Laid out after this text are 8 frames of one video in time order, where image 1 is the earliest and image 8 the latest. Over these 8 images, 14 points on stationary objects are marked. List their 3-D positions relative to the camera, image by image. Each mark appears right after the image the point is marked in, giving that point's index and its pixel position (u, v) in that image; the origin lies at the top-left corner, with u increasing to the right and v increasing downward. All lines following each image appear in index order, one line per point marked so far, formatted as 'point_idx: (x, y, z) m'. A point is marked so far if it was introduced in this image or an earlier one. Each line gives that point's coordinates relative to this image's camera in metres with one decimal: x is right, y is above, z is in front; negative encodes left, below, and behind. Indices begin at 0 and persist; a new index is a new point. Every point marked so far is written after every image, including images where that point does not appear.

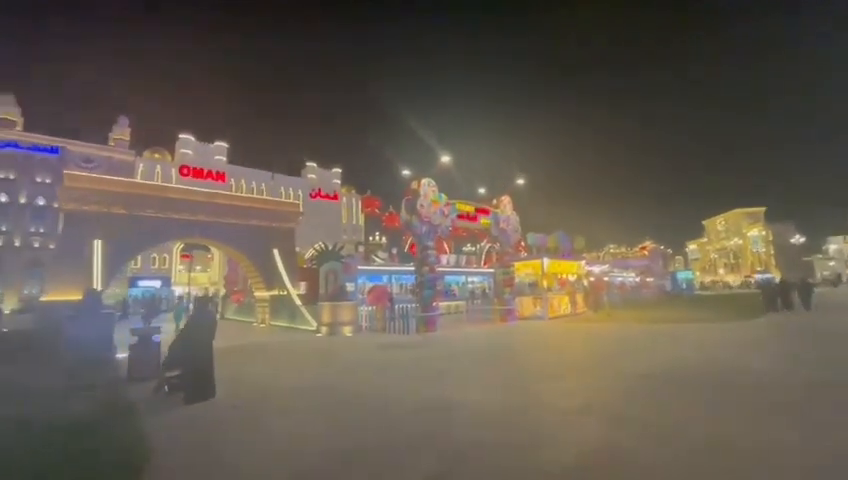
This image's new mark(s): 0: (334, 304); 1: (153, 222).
0: (-3.3, -2.4, +16.6) m
1: (-11.6, +0.8, +19.1) m
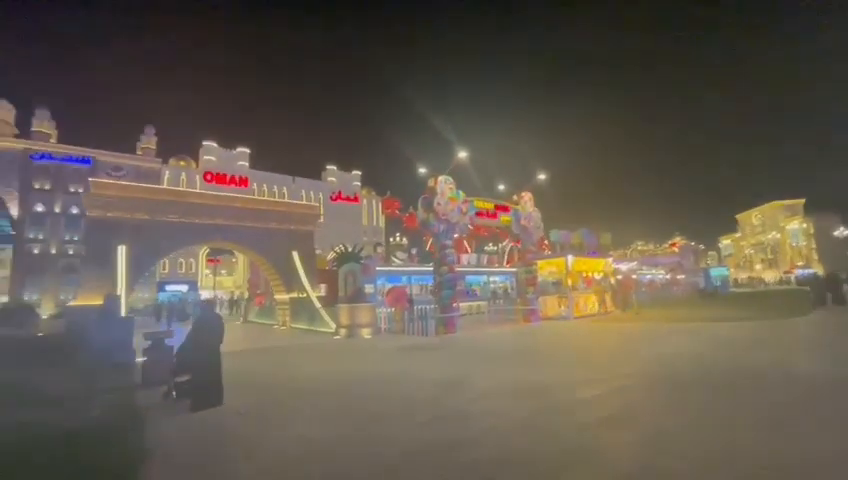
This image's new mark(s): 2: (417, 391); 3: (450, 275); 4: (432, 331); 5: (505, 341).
0: (-2.6, -2.4, +16.4) m
1: (-10.8, +0.6, +19.4) m
2: (-0.1, -3.4, +10.5) m
3: (+0.8, -1.2, +15.2) m
4: (+0.3, -3.1, +15.0) m
5: (+2.8, -3.4, +15.3) m
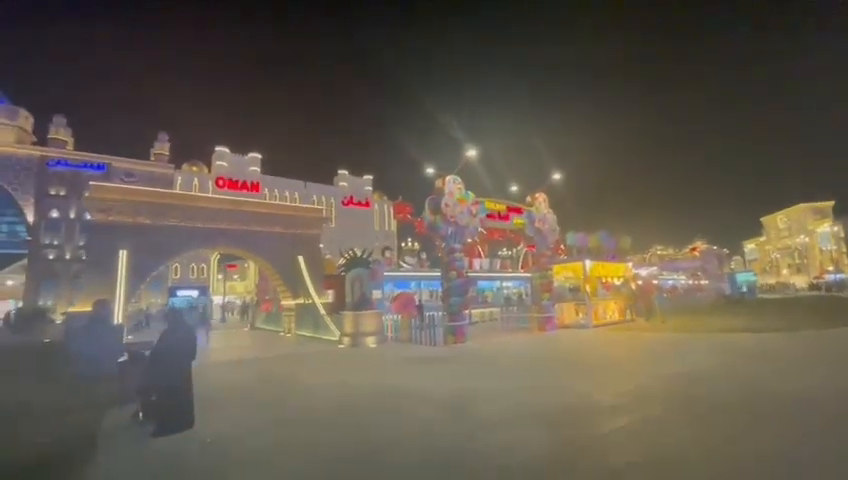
0: (-2.3, -2.5, +15.6) m
1: (-10.4, +0.4, +18.9) m
2: (0.0, -3.5, +9.6) m
3: (+1.0, -1.3, +14.3) m
4: (+0.5, -3.2, +14.1) m
5: (+3.0, -3.5, +14.3) m
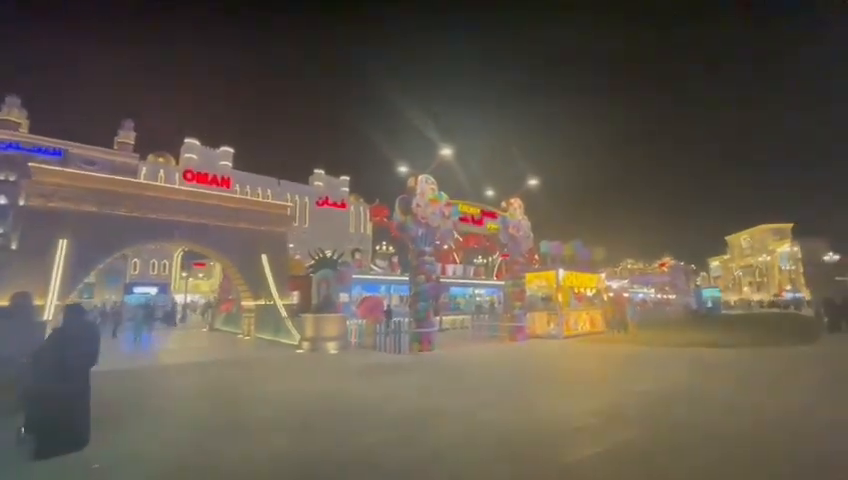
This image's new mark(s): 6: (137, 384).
0: (-3.4, -2.5, +14.7) m
1: (-11.5, +0.7, +17.6) m
2: (-0.9, -3.4, +8.9) m
3: (+0.1, -1.4, +13.6) m
4: (-0.6, -3.2, +13.3) m
5: (+1.9, -3.7, +13.6) m
6: (-8.7, -4.4, +13.8) m
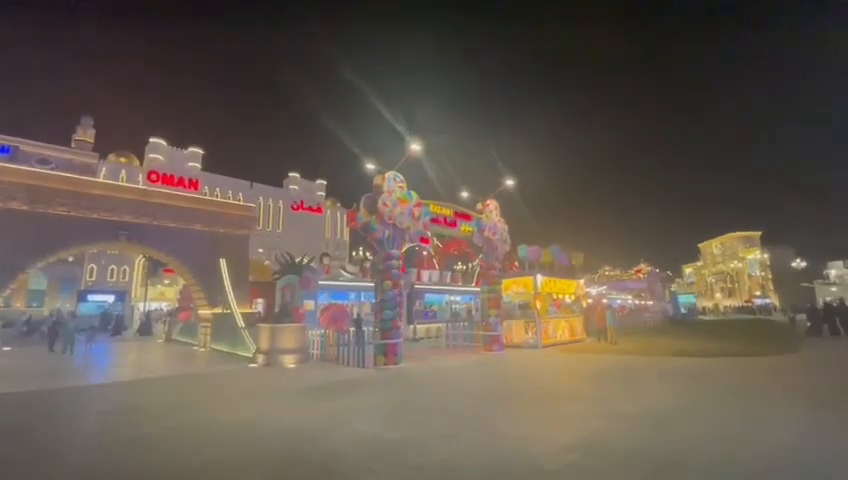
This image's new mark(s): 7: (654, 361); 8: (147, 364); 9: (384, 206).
0: (-4.4, -2.5, +13.3) m
1: (-12.6, +0.6, +15.9) m
2: (-1.5, -3.4, +7.6) m
3: (-0.8, -1.4, +12.5) m
4: (-1.4, -3.3, +12.1) m
5: (+1.0, -3.7, +12.5) m
6: (-9.6, -4.4, +12.2) m
7: (+7.4, -3.9, +14.6) m
8: (-11.6, -5.2, +18.9) m
9: (-1.1, +0.9, +12.4) m
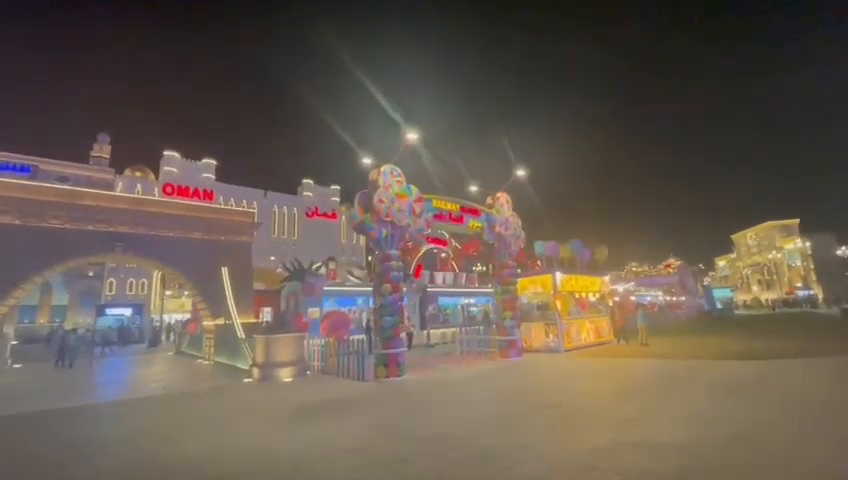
0: (-4.2, -2.7, +12.4) m
1: (-12.4, +0.2, +15.4) m
2: (-1.6, -3.4, +6.5) m
3: (-0.7, -1.4, +11.4) m
4: (-1.3, -3.3, +11.0) m
5: (+1.2, -3.7, +11.3) m
6: (-9.4, -4.7, +11.5) m
7: (+7.7, -3.6, +13.1) m
8: (-11.0, -5.6, +18.3) m
9: (-1.1, +0.9, +11.4) m
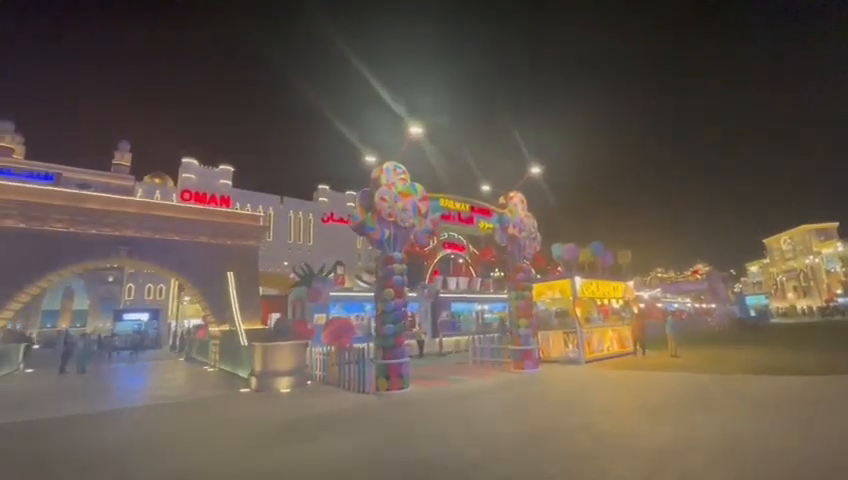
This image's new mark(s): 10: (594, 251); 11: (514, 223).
0: (-4.0, -2.7, +11.8) m
1: (-12.1, 0.0, +15.2) m
2: (-1.7, -3.4, +5.8) m
3: (-0.6, -1.5, +10.6) m
4: (-1.2, -3.3, +10.2) m
5: (+1.3, -3.7, +10.4) m
6: (-9.3, -4.8, +11.1) m
7: (+7.9, -3.6, +11.9) m
8: (-10.5, -5.8, +17.9) m
9: (-1.0, +0.9, +10.6) m
10: (+7.4, -0.5, +19.3) m
11: (+2.8, +0.5, +14.0) m
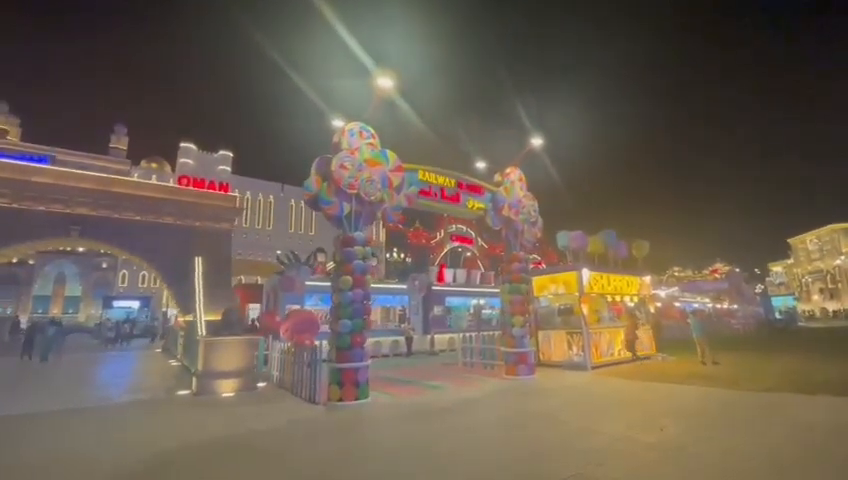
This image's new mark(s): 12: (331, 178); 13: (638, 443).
0: (-4.6, -2.2, +10.0) m
1: (-12.5, +0.7, +13.6) m
2: (-2.5, -3.0, +4.0) m
3: (-1.2, -1.0, +8.7) m
4: (-1.8, -2.9, +8.4) m
5: (+0.7, -3.3, +8.5) m
6: (-9.9, -4.2, +9.5) m
7: (+7.2, -3.3, +9.8) m
8: (-11.0, -5.1, +16.4) m
9: (-1.5, +1.3, +8.7) m
10: (+7.0, -0.1, +17.2) m
11: (+2.3, +0.9, +12.0) m
12: (-1.7, +1.2, +8.8) m
13: (+3.0, -3.0, +6.6) m
